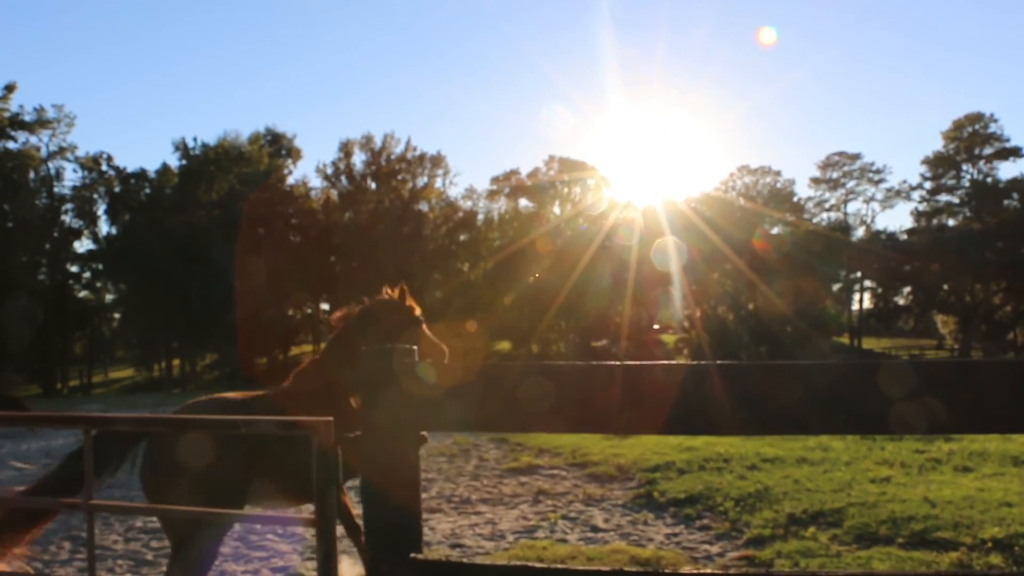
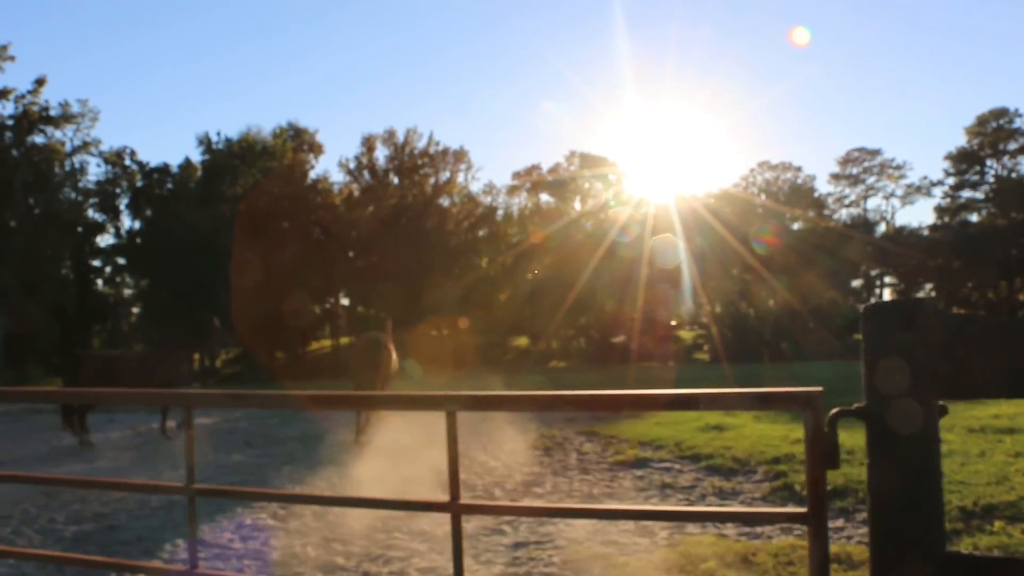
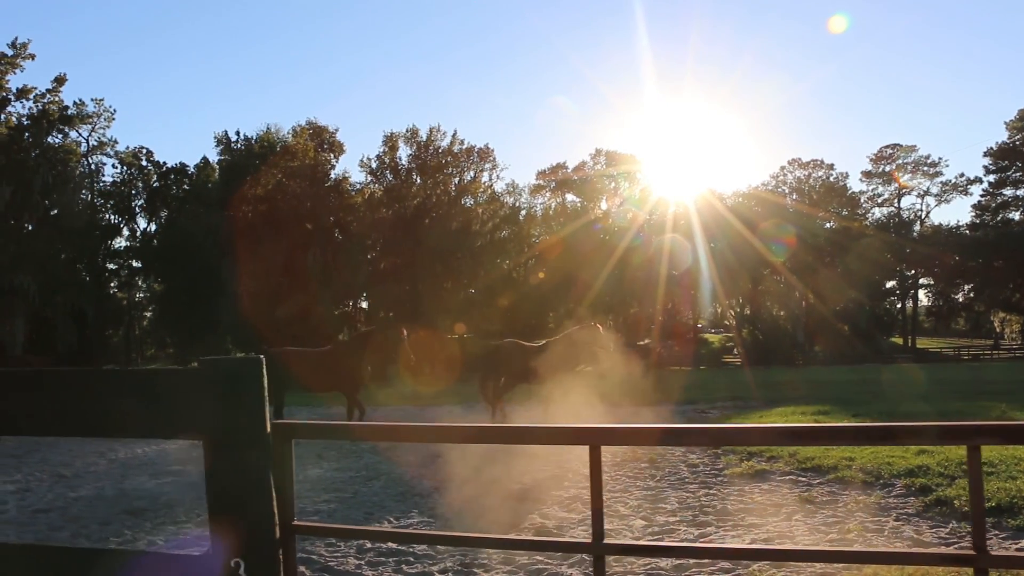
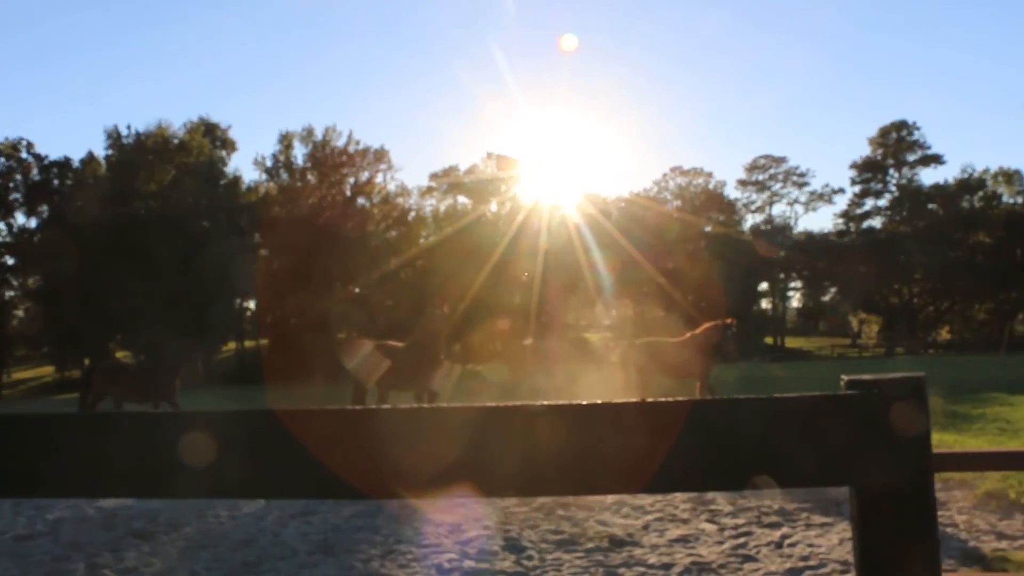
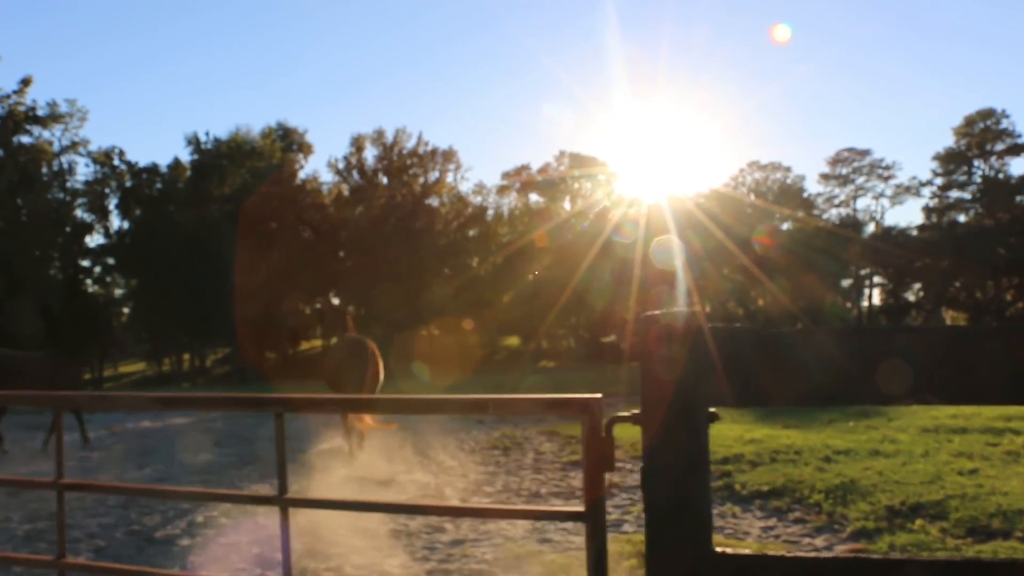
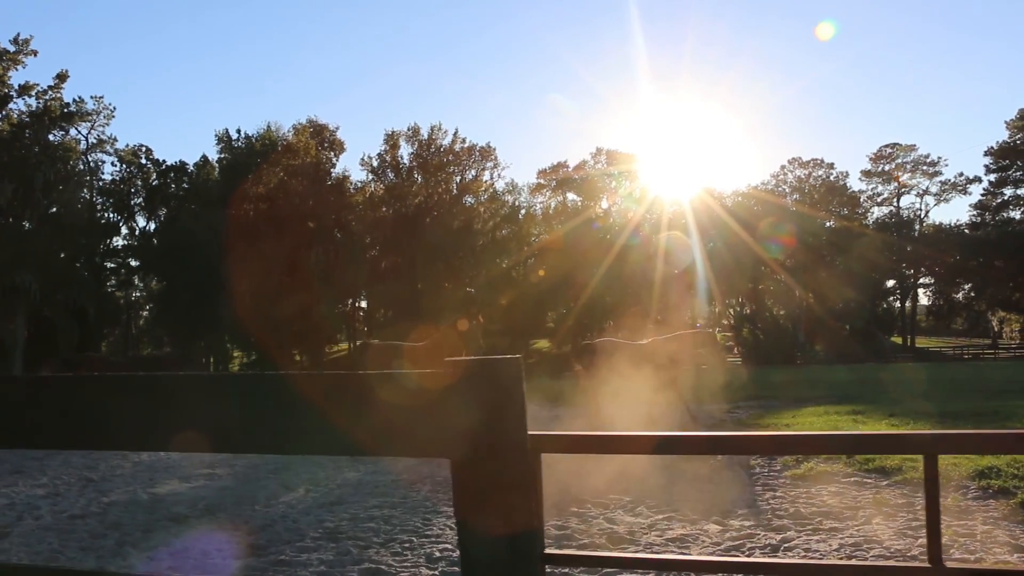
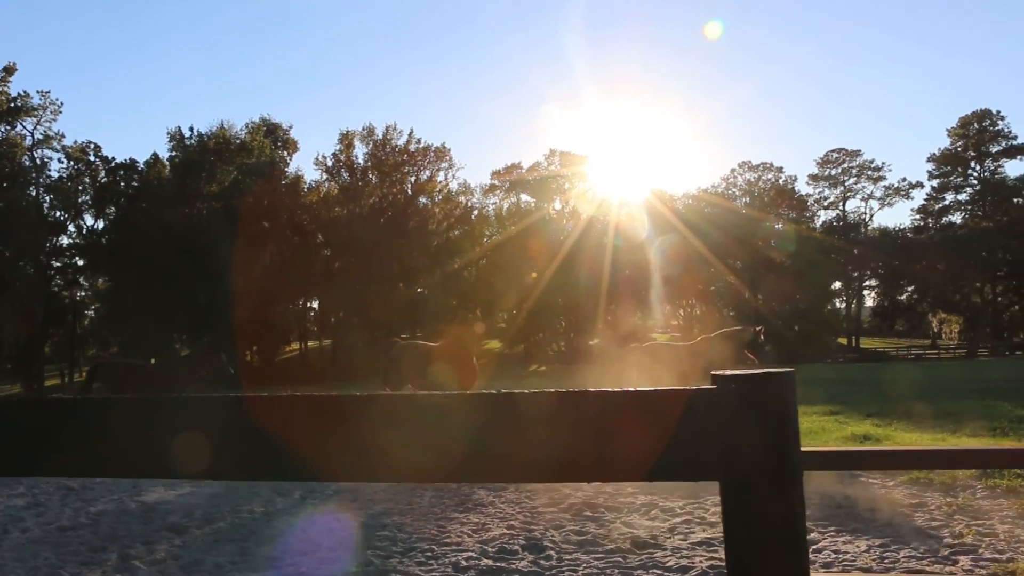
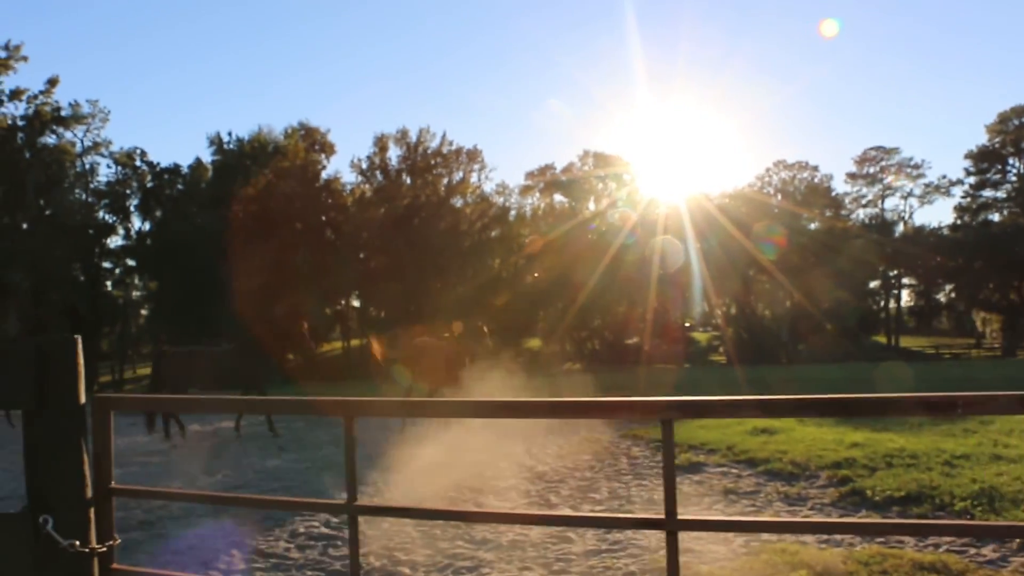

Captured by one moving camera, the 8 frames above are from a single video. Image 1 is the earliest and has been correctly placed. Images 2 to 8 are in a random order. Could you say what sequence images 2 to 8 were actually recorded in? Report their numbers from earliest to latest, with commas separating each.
5, 2, 8, 3, 6, 7, 4
